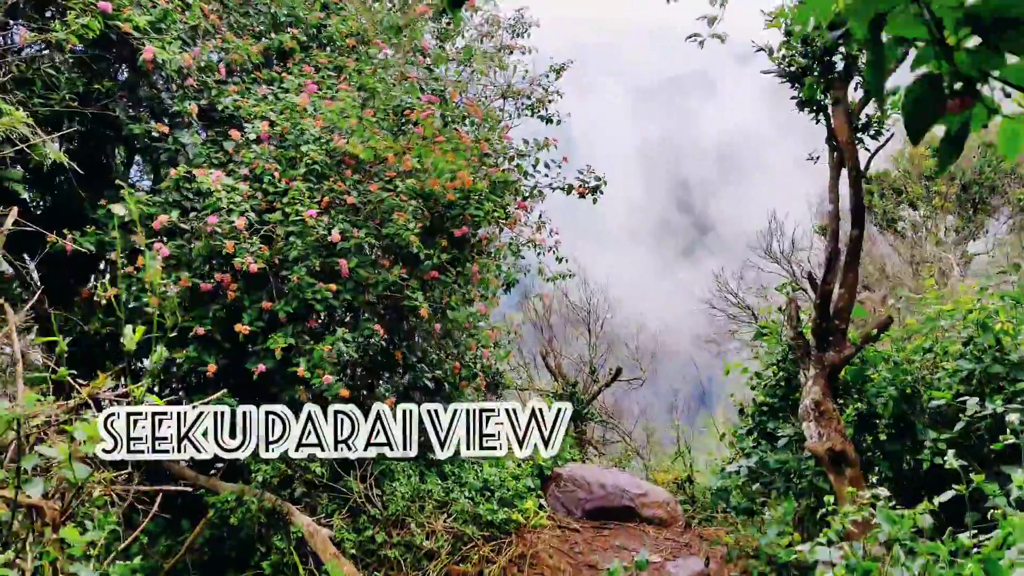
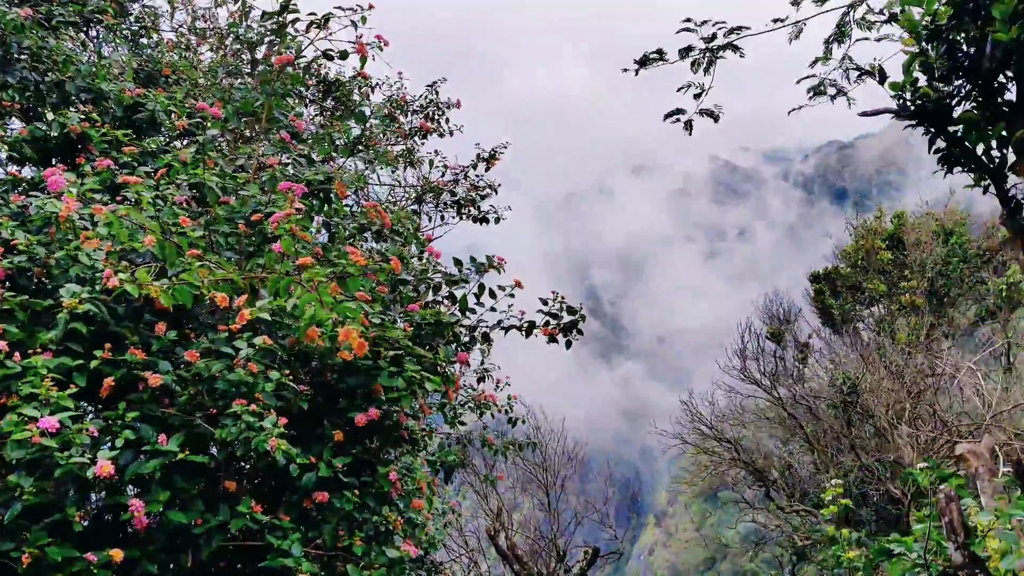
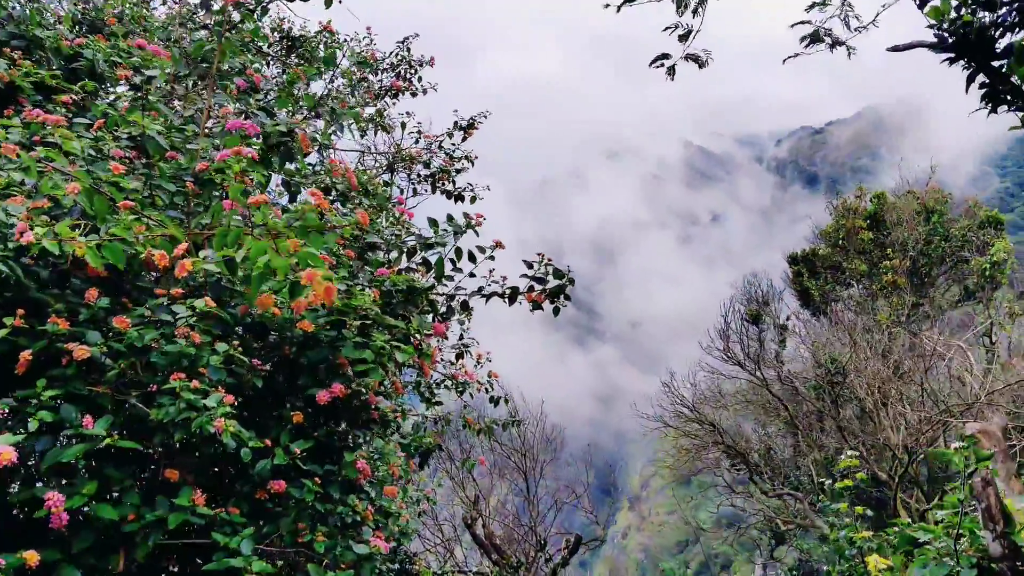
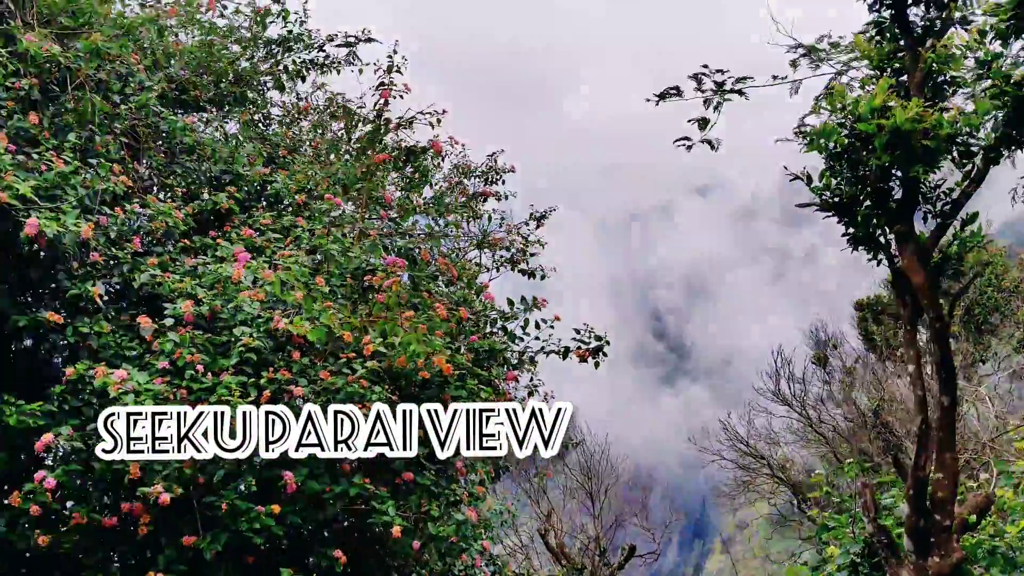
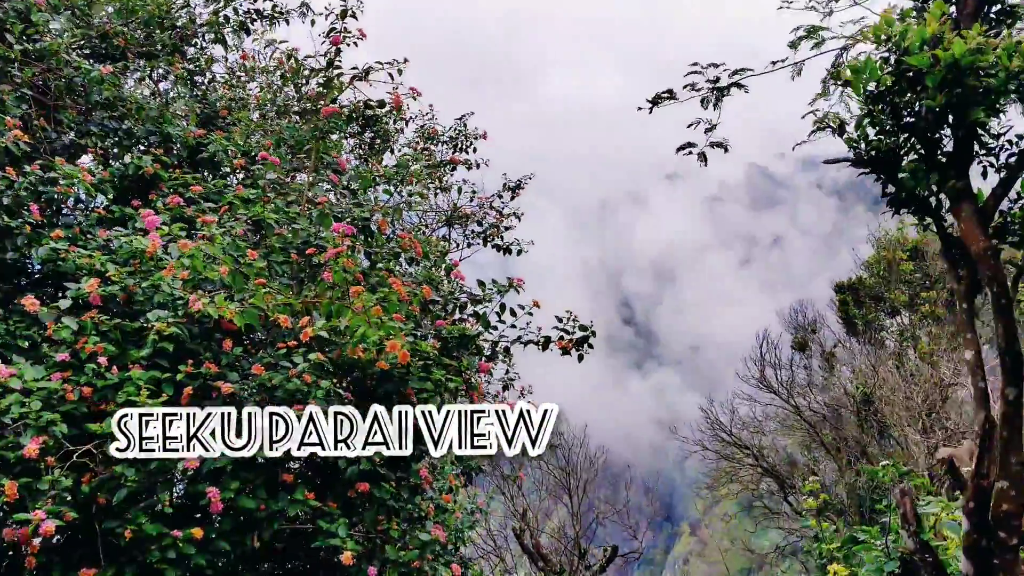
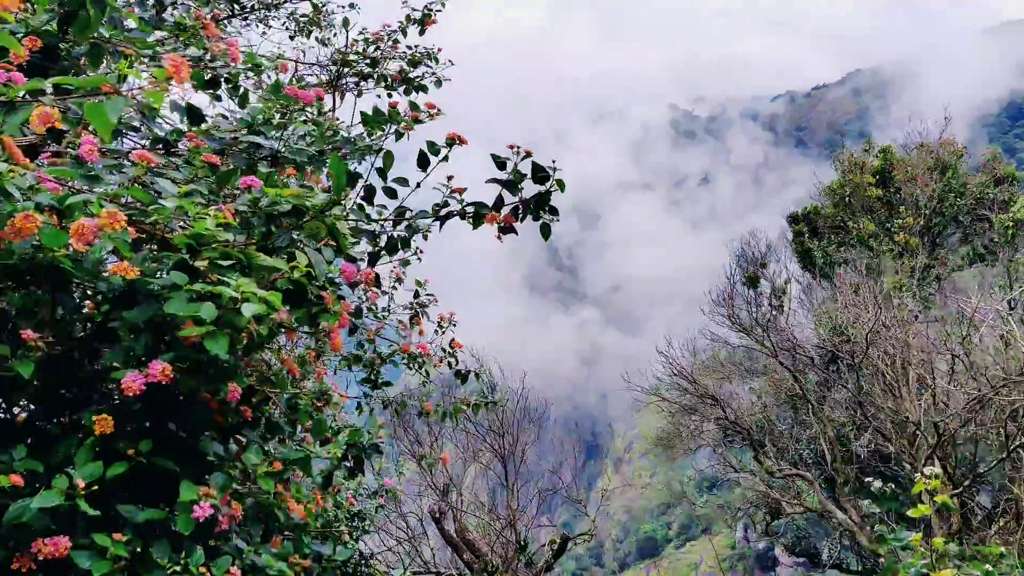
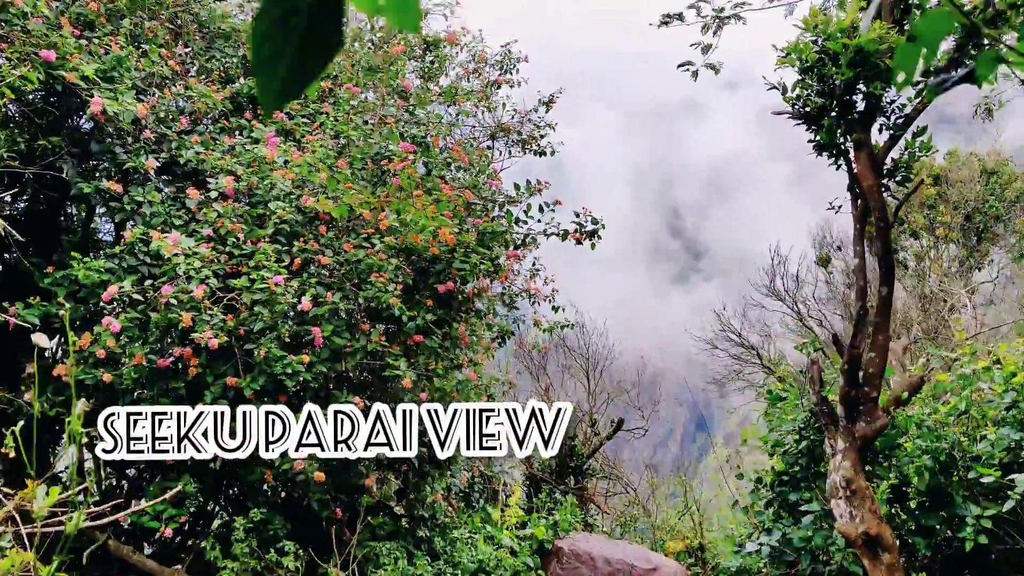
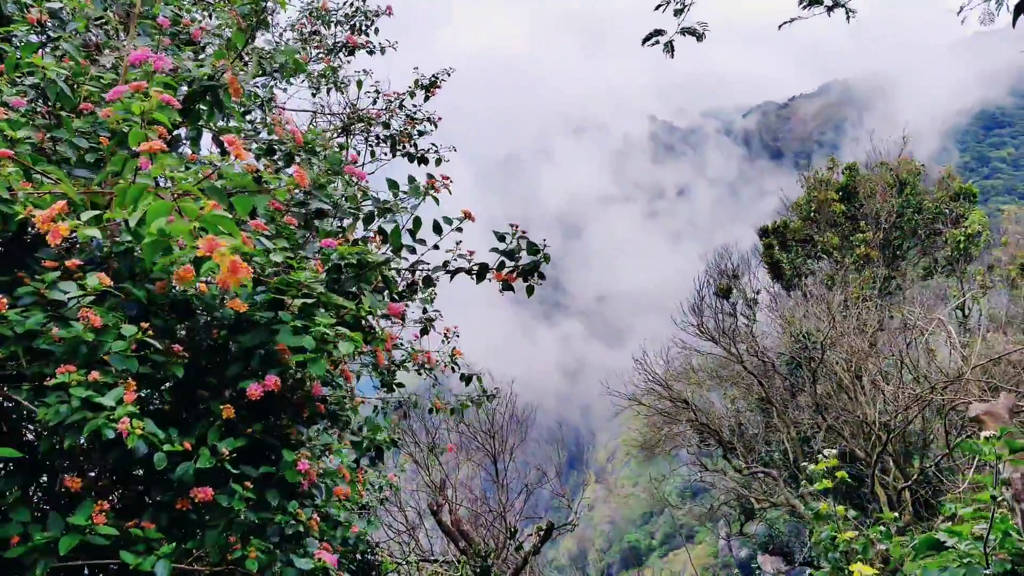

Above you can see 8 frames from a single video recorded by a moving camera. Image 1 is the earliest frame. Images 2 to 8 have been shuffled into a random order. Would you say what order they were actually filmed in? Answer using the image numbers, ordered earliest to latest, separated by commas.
7, 4, 5, 2, 3, 8, 6
